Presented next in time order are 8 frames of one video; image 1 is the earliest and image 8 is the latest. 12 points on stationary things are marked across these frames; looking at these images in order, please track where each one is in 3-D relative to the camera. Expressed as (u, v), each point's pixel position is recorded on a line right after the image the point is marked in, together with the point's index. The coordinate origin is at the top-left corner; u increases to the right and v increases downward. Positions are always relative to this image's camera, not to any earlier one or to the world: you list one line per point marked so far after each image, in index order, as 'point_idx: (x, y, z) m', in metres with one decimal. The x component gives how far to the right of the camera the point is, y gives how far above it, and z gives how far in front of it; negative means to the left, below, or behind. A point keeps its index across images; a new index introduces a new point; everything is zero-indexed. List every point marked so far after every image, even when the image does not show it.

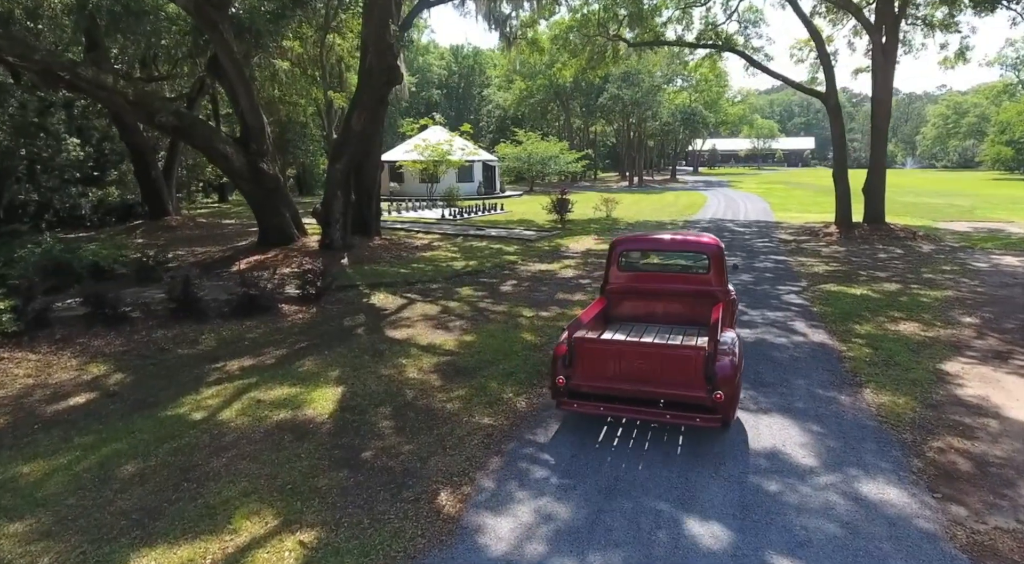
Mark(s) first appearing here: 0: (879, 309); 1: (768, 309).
0: (+6.1, -0.5, +10.1) m
1: (+4.2, -0.5, +10.1) m
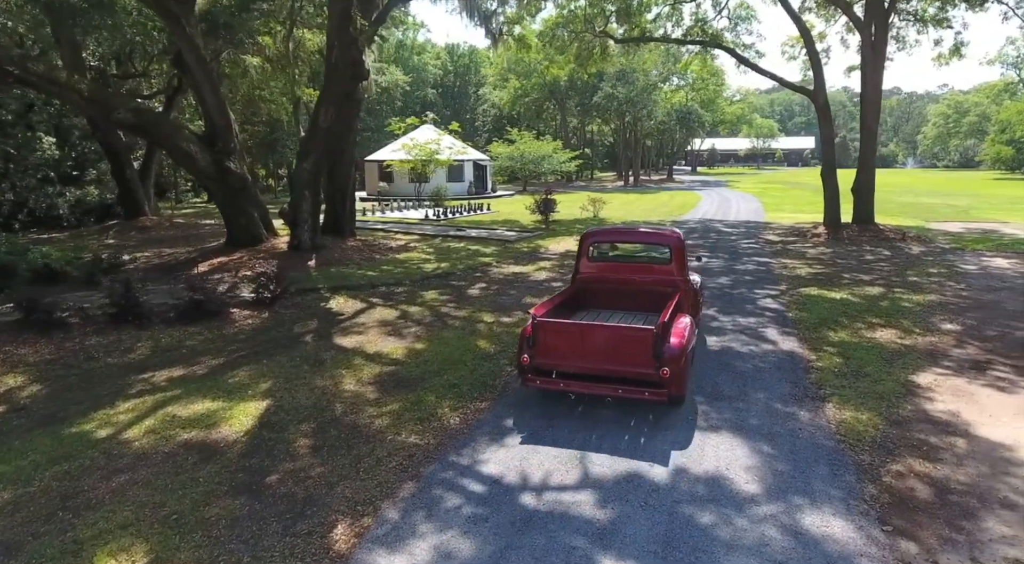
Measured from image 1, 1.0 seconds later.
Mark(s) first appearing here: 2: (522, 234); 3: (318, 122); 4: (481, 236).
0: (+5.5, -0.5, +9.7) m
1: (+3.6, -0.5, +9.6) m
2: (+0.3, +1.5, +18.8) m
3: (-4.2, +3.5, +13.0) m
4: (-1.0, +1.4, +18.5) m
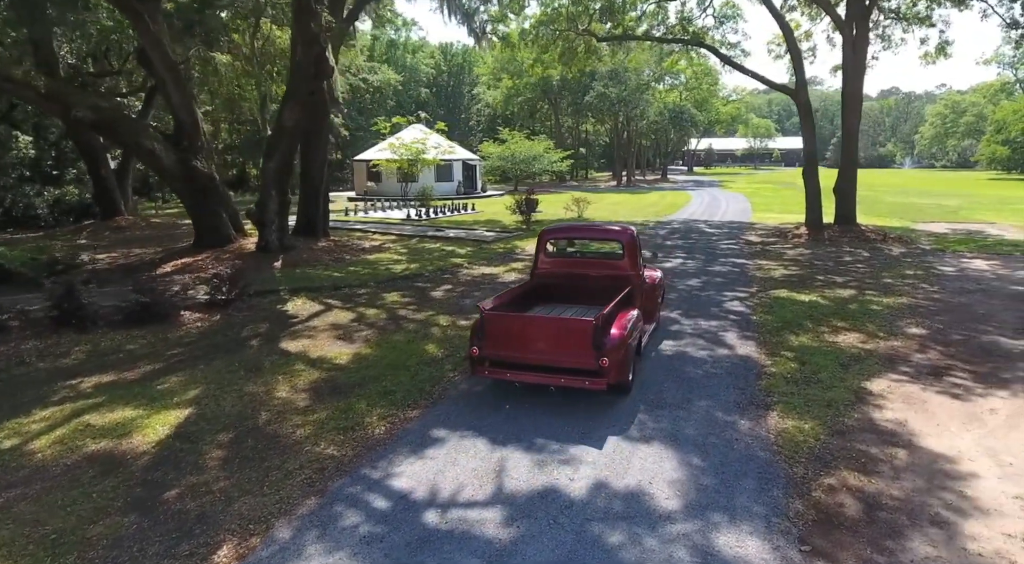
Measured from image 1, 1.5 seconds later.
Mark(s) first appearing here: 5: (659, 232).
0: (+4.9, -0.6, +9.4) m
1: (+3.0, -0.6, +9.4) m
2: (-0.4, +1.5, +18.6) m
3: (-4.9, +3.4, +12.8) m
4: (-1.6, +1.4, +18.3) m
5: (+4.7, +1.5, +19.3) m
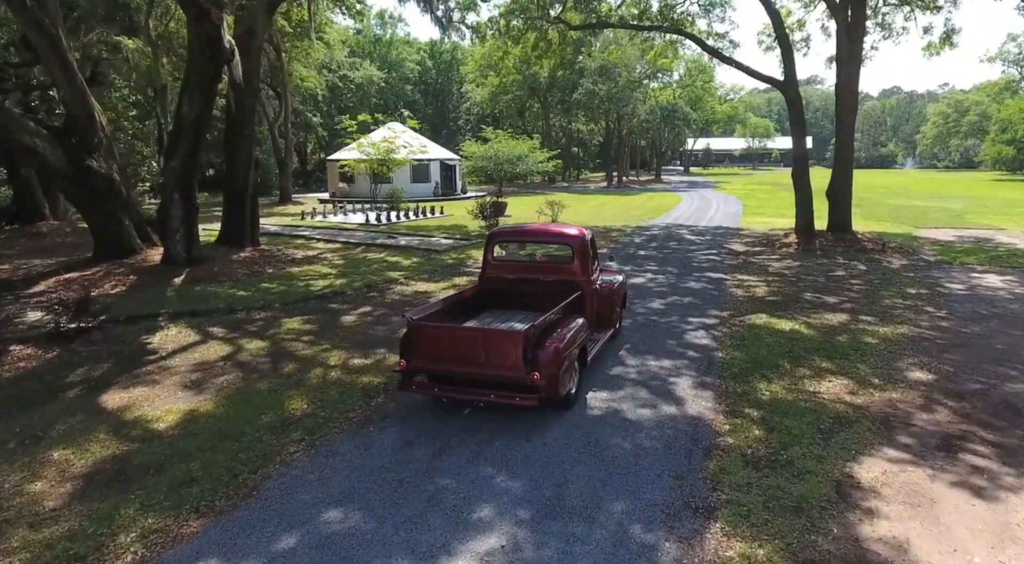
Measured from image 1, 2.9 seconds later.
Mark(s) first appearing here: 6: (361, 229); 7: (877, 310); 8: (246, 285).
0: (+3.7, -0.9, +7.6) m
1: (+1.8, -0.9, +7.6) m
2: (-1.5, +1.1, +16.8) m
3: (-6.0, +3.1, +11.0) m
4: (-2.8, +1.0, +16.5) m
5: (+3.5, +1.2, +17.5) m
6: (-4.8, +1.7, +19.4) m
7: (+5.8, -0.5, +9.7) m
8: (-5.0, 0.0, +11.3) m
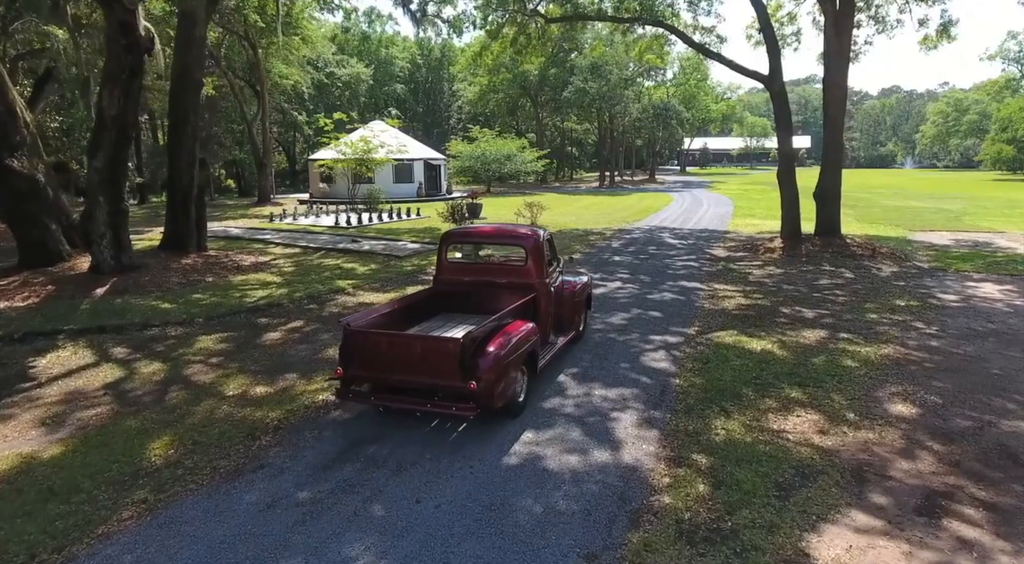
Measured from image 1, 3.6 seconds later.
0: (+2.9, -1.1, +6.7) m
1: (+1.0, -1.1, +6.7) m
2: (-2.3, +0.9, +15.9) m
3: (-6.8, +2.9, +10.1) m
4: (-3.6, +0.8, +15.5) m
5: (+2.7, +1.0, +16.6) m
6: (-5.6, +1.5, +18.4) m
7: (+5.0, -0.6, +8.8) m
8: (-5.8, -0.2, +10.3) m
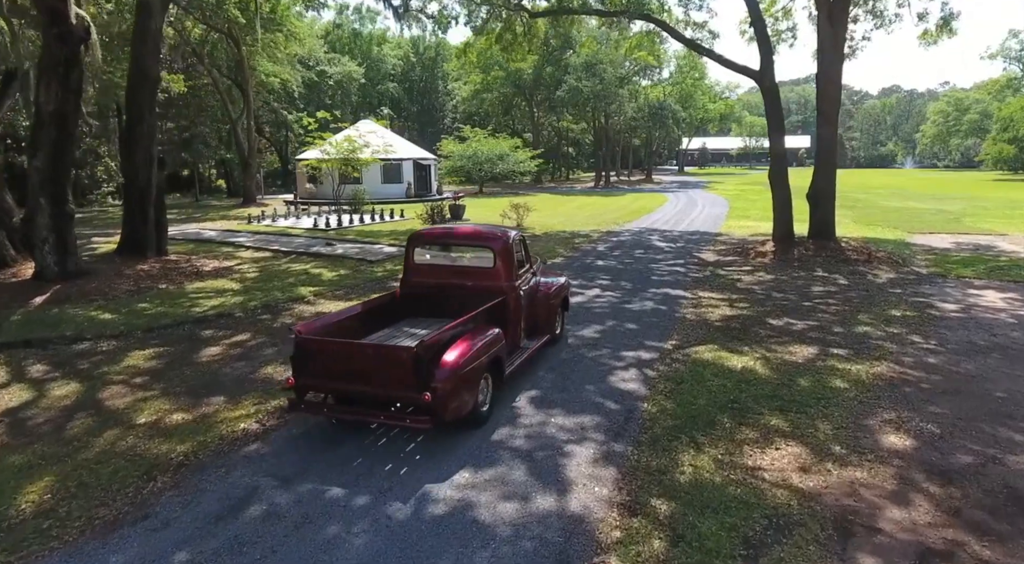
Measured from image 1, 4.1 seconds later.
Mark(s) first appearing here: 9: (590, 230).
0: (+2.4, -1.2, +6.0) m
1: (+0.5, -1.2, +6.0) m
2: (-2.8, +0.8, +15.2) m
3: (-7.3, +2.8, +9.4) m
4: (-4.1, +0.7, +14.8) m
5: (+2.2, +0.9, +15.9) m
6: (-6.1, +1.4, +17.7) m
7: (+4.5, -0.8, +8.1) m
8: (-6.3, -0.4, +9.7) m
9: (+2.5, +1.7, +19.5) m
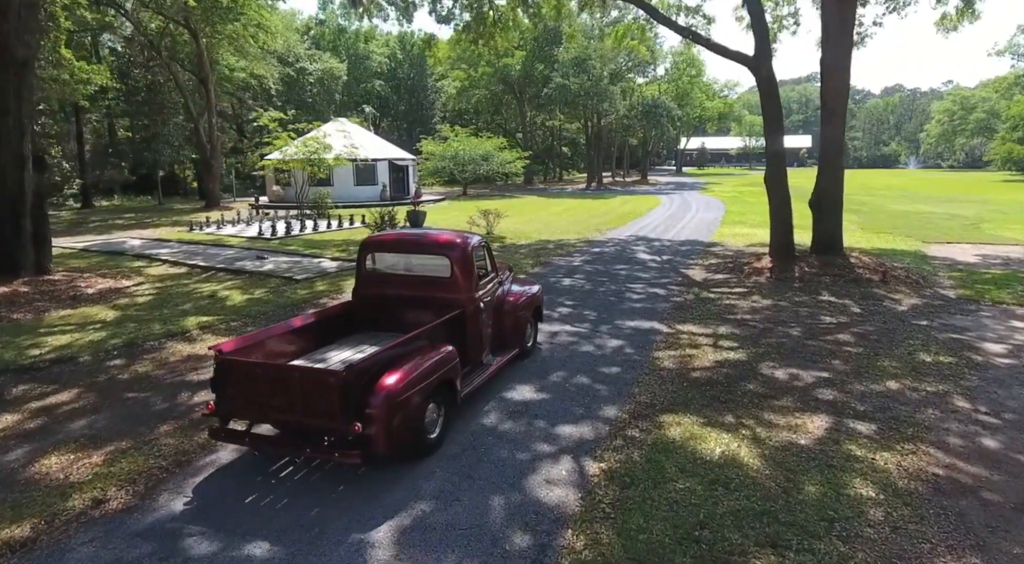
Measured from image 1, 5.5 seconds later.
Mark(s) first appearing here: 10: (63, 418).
0: (+1.4, -1.7, +3.9) m
1: (-0.4, -1.7, +3.9) m
2: (-3.7, +0.4, +13.1) m
3: (-8.3, +2.3, +7.3) m
4: (-5.0, +0.3, +12.8) m
5: (+1.3, +0.4, +13.8) m
6: (-7.1, +0.9, +15.7) m
7: (+3.6, -1.2, +6.0) m
8: (-7.2, -0.8, +7.6) m
9: (+1.6, +1.3, +17.4) m
10: (-4.3, -1.3, +5.7) m
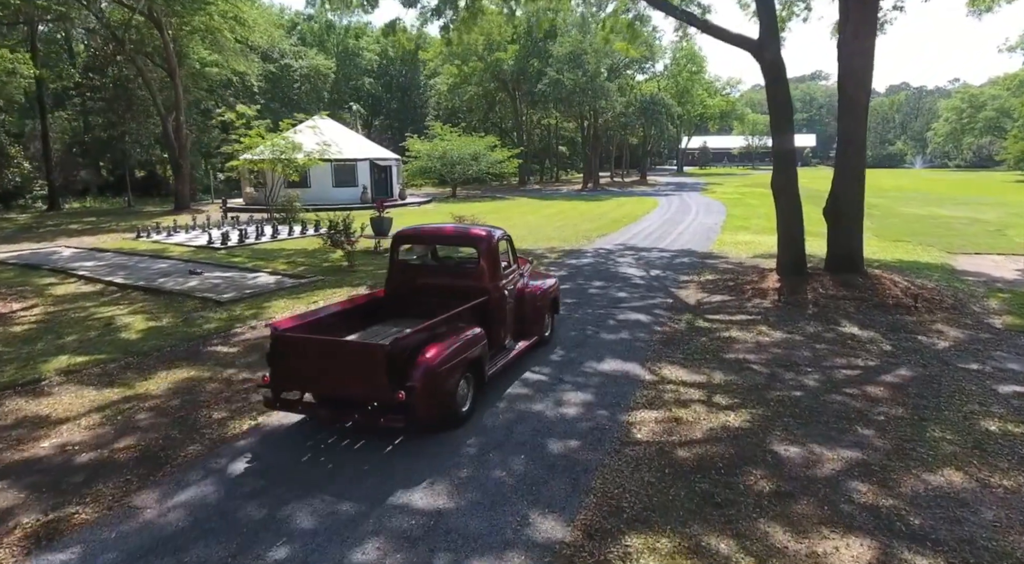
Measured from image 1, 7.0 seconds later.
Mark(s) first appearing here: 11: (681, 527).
0: (+0.8, -2.1, +2.1) m
1: (-1.1, -2.1, +2.1) m
2: (-4.4, 0.0, +11.3) m
3: (-8.9, +2.0, +5.6) m
4: (-5.6, -0.1, +11.0) m
5: (+0.7, +0.1, +12.0) m
6: (-7.7, +0.6, +13.9) m
7: (+2.9, -1.6, +4.2) m
8: (-7.9, -1.2, +5.8) m
9: (+1.0, +0.9, +15.6) m
10: (-4.9, -1.7, +4.0) m
11: (+1.1, -1.6, +4.1) m
